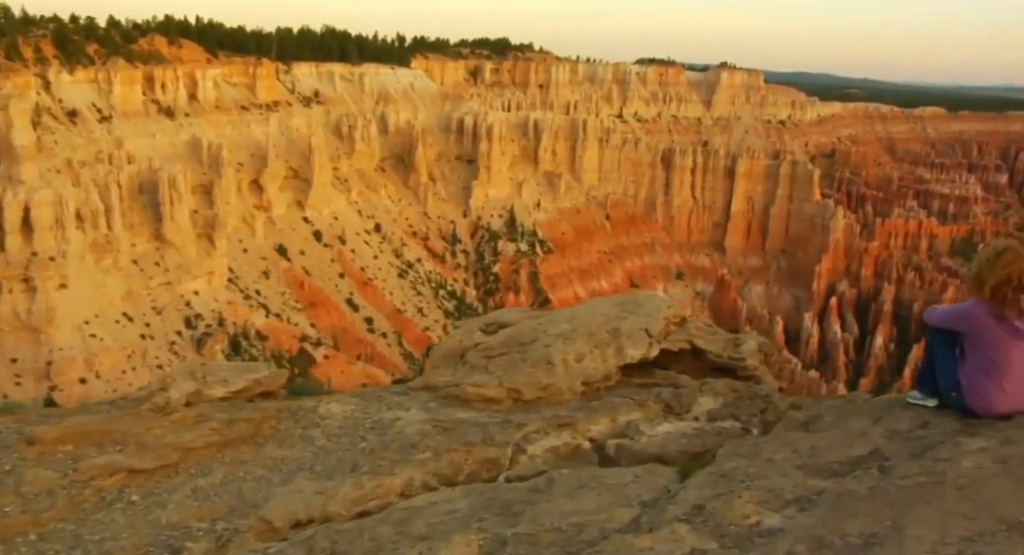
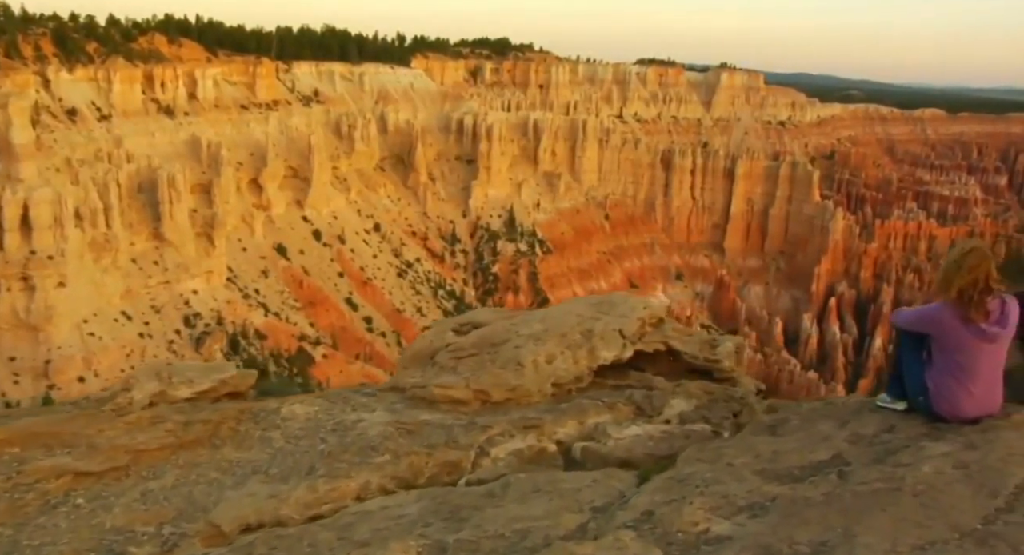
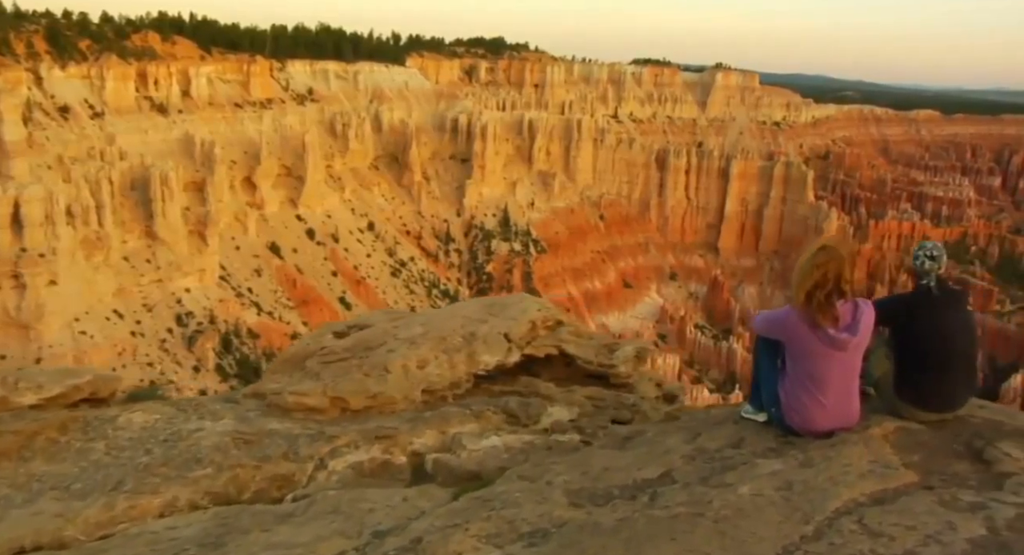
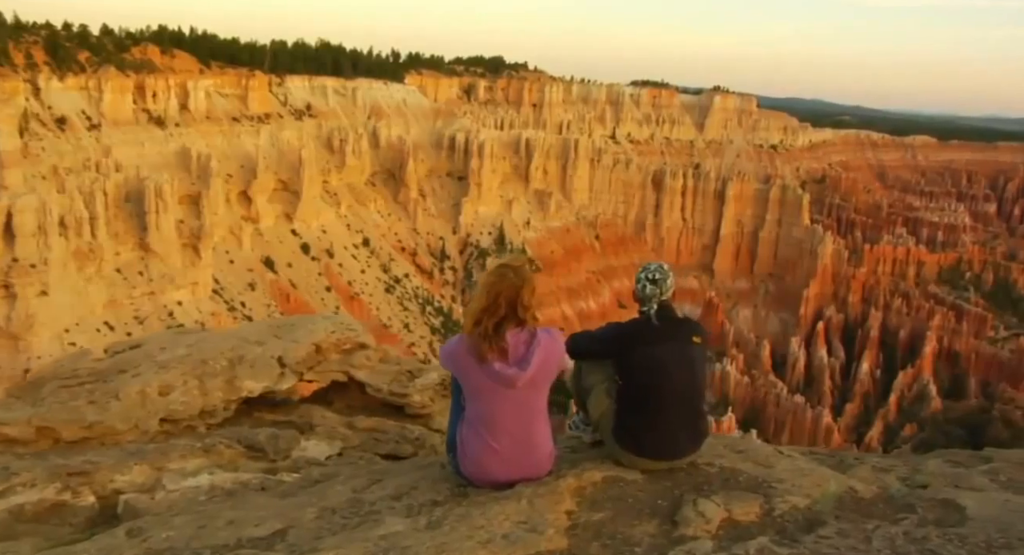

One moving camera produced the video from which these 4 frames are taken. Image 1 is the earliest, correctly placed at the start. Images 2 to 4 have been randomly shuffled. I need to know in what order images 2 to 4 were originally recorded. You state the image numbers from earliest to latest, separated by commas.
2, 3, 4
